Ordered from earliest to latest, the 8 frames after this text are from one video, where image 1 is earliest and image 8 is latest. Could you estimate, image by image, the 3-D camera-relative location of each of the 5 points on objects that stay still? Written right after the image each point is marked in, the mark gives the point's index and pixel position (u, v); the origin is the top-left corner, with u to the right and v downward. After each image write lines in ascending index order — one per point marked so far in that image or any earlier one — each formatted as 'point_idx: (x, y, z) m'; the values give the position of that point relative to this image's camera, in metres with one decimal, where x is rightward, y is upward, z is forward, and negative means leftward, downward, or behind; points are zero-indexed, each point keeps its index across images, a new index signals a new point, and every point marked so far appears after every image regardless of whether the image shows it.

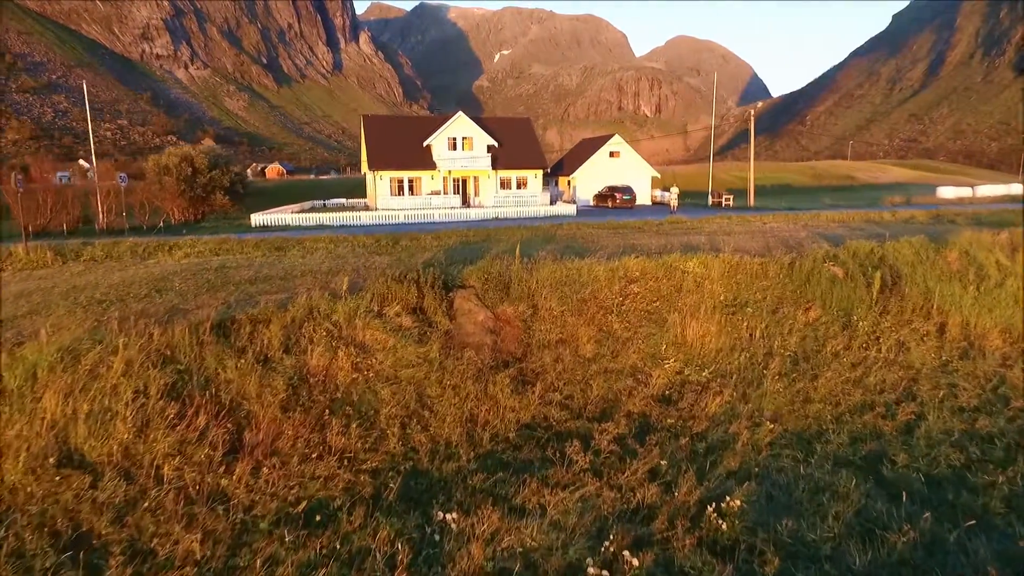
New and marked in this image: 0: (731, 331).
0: (+5.1, -1.0, +14.3) m
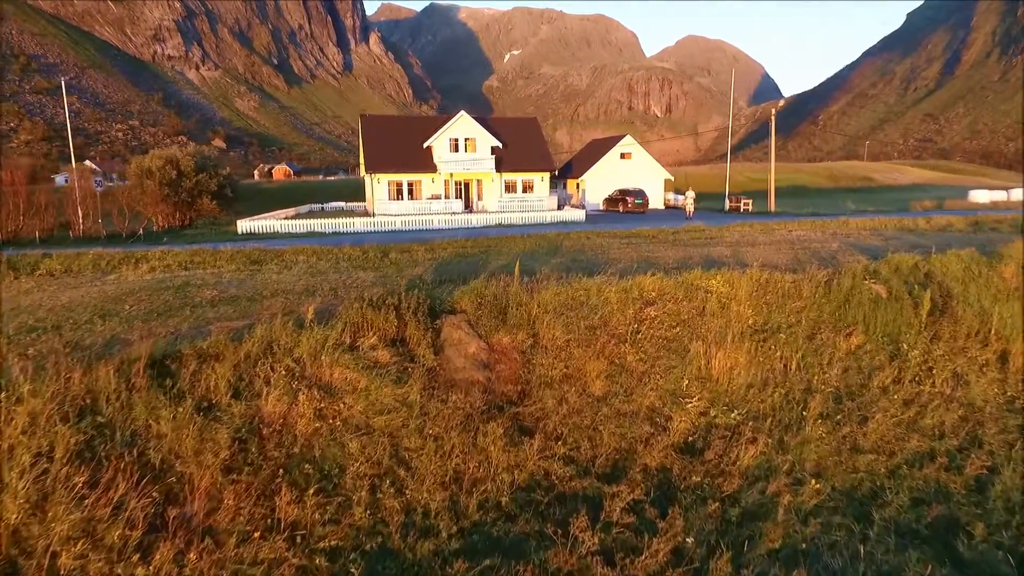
0: (+5.0, -1.5, +12.4) m
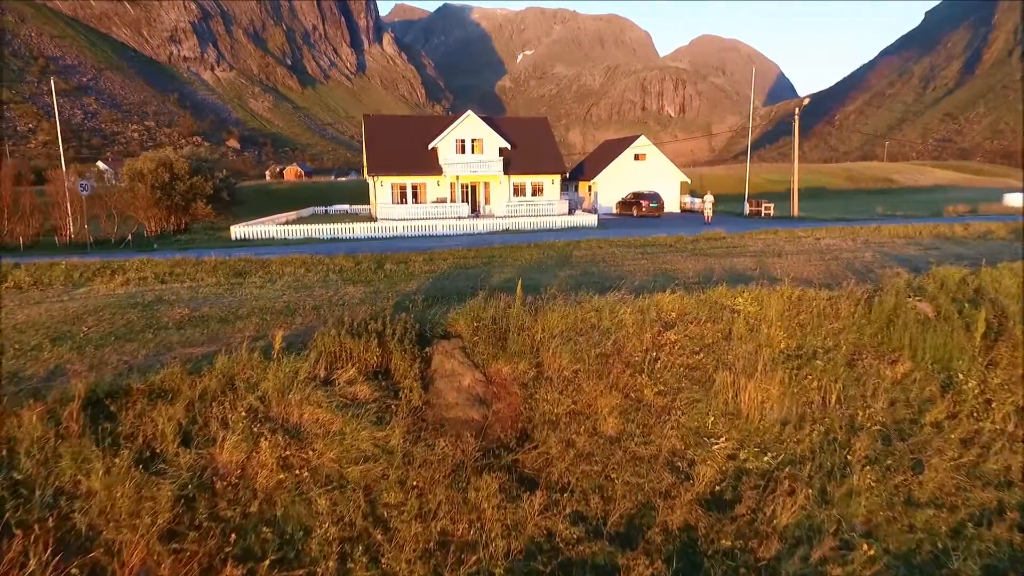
0: (+5.1, -1.9, +10.9) m
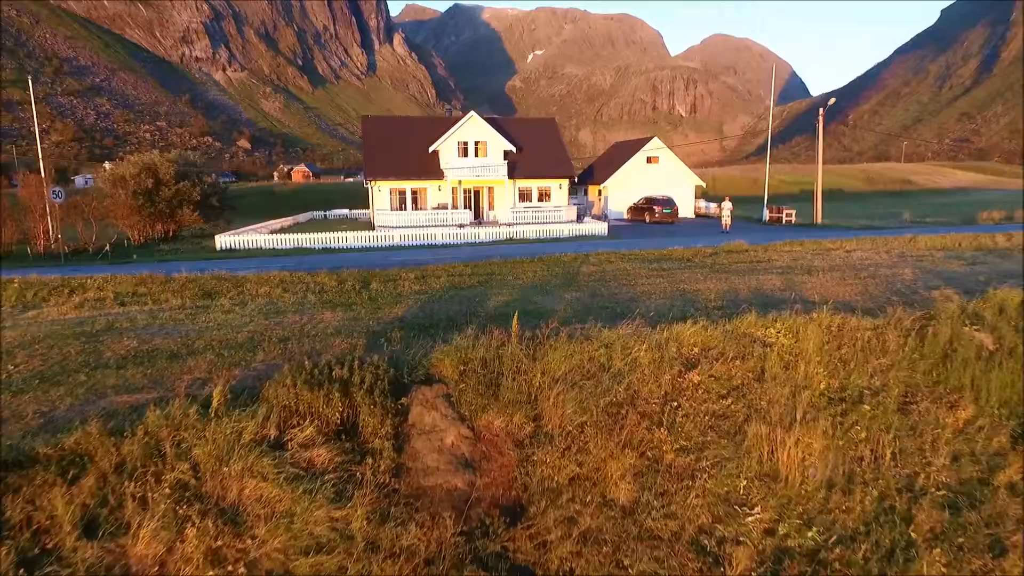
0: (+5.0, -2.4, +9.3) m
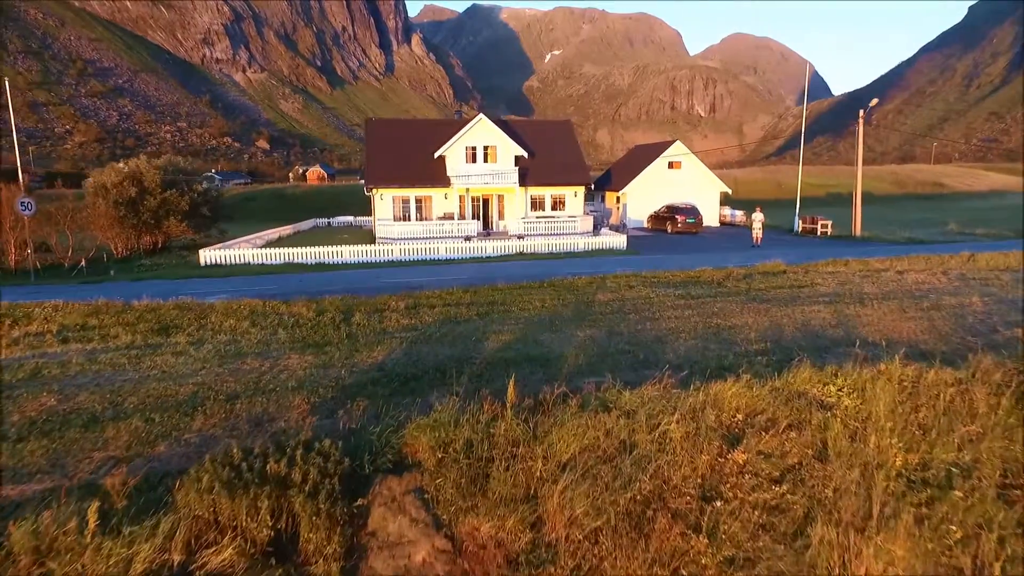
0: (+4.9, -3.1, +7.1) m
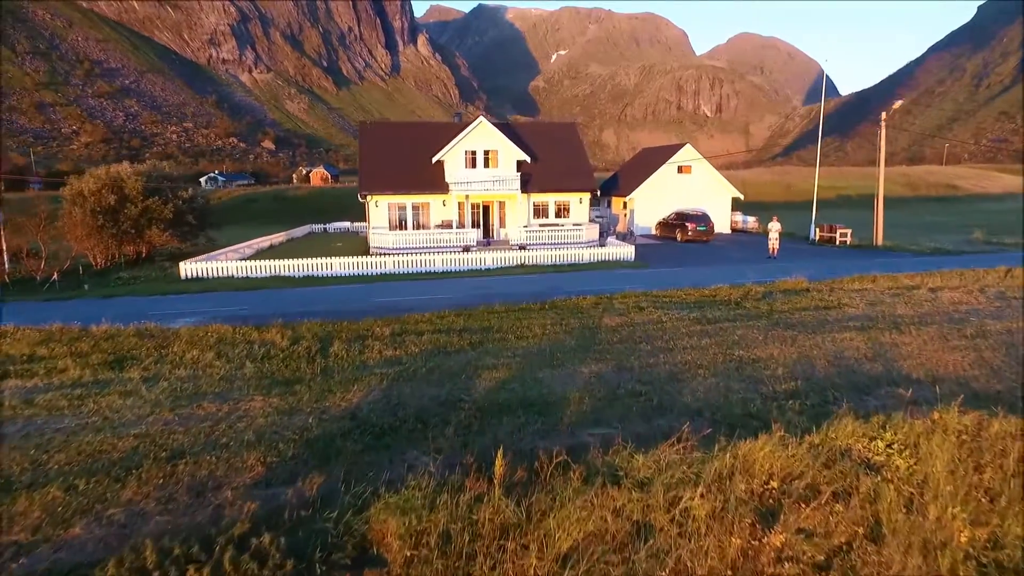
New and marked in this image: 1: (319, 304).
0: (+4.8, -3.6, +5.8) m
1: (-4.6, -0.3, +14.6) m
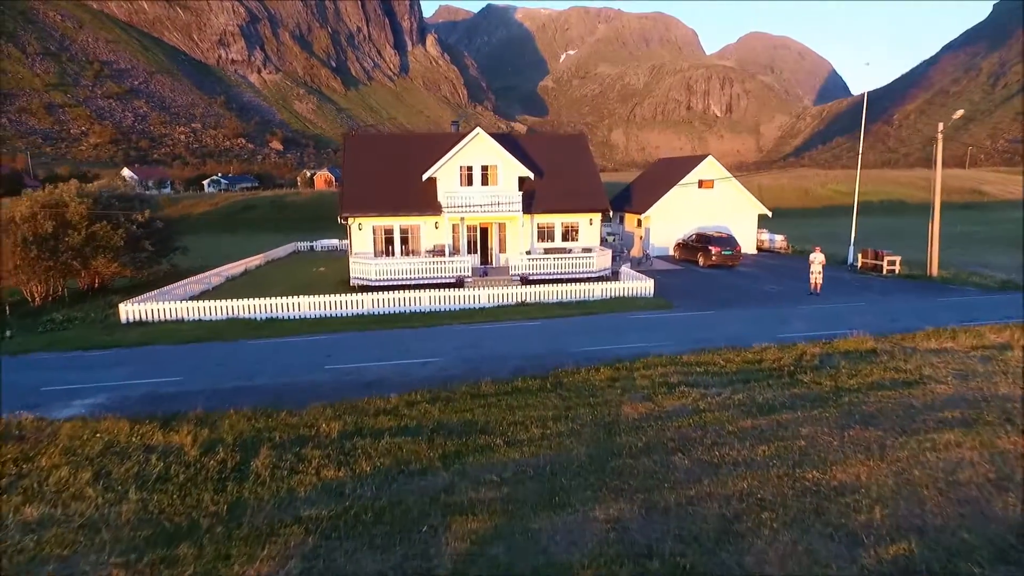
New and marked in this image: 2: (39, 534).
0: (+4.6, -4.8, +2.8) m
1: (-4.7, -1.5, +11.7) m
2: (-5.1, -2.7, +6.8) m
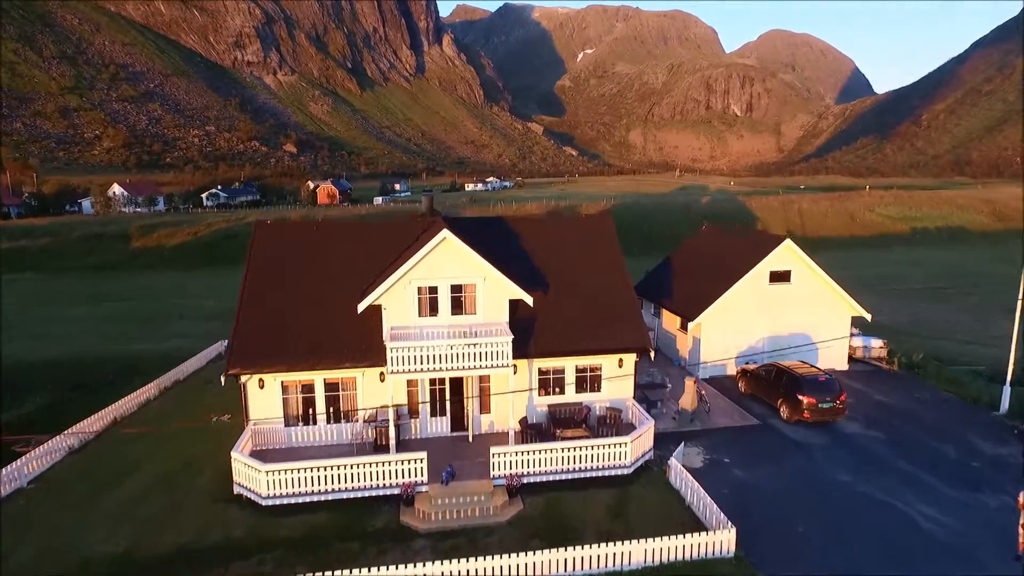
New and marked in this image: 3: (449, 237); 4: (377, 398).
0: (+3.7, -9.4, -5.5) m
1: (-5.3, -6.0, +3.7) m
2: (-5.9, -7.2, -1.2) m
3: (-1.5, +1.2, +14.3) m
4: (-3.1, -2.6, +14.8) m
